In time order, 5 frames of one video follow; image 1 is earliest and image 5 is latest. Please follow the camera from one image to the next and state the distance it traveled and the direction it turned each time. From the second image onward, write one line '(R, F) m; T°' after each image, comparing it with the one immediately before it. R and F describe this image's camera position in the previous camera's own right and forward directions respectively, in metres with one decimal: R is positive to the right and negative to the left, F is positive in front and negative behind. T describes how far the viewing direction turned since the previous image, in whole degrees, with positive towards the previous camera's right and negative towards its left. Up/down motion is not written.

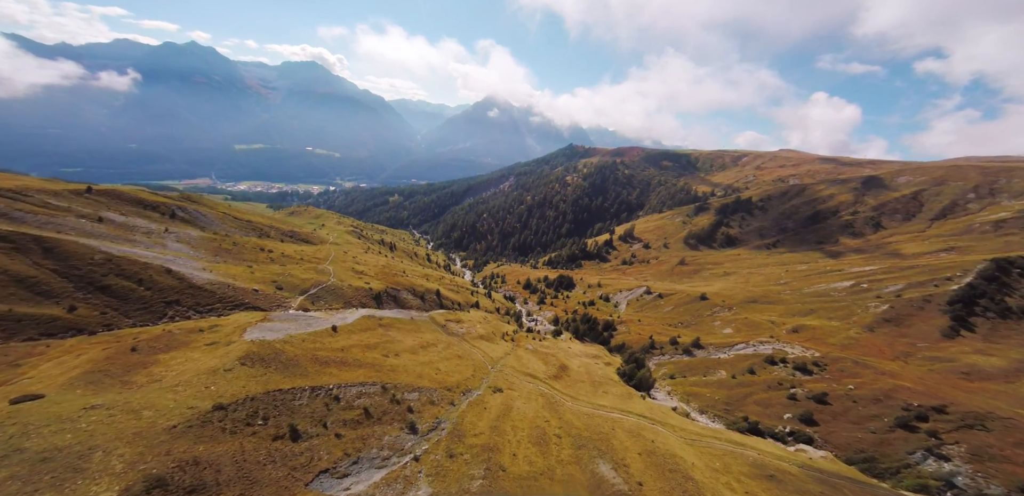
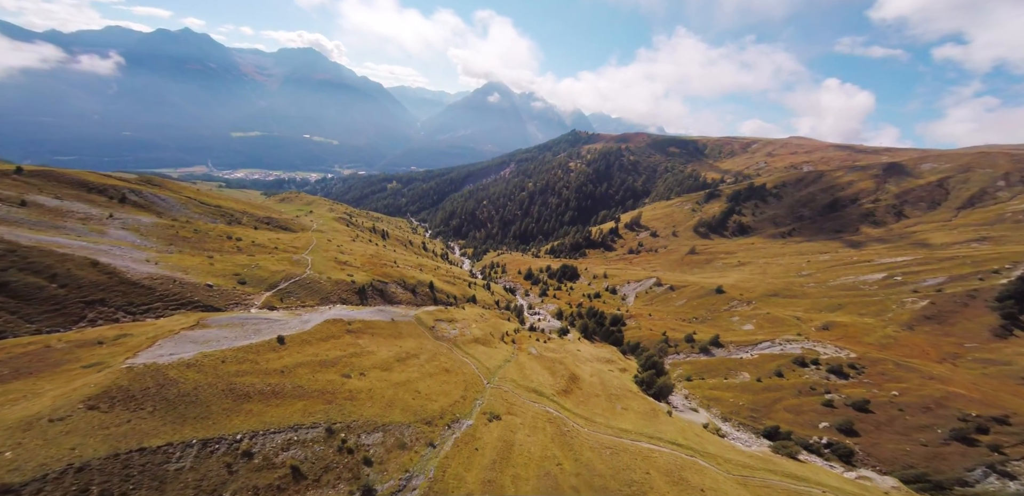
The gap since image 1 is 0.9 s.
(+0.1, +15.0) m; 0°
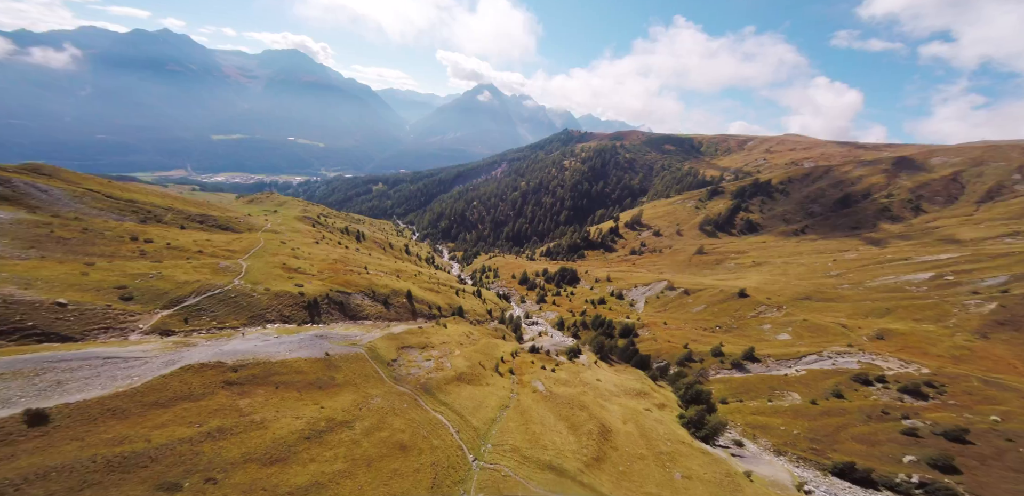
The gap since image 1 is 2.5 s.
(-0.7, +24.6) m; +1°
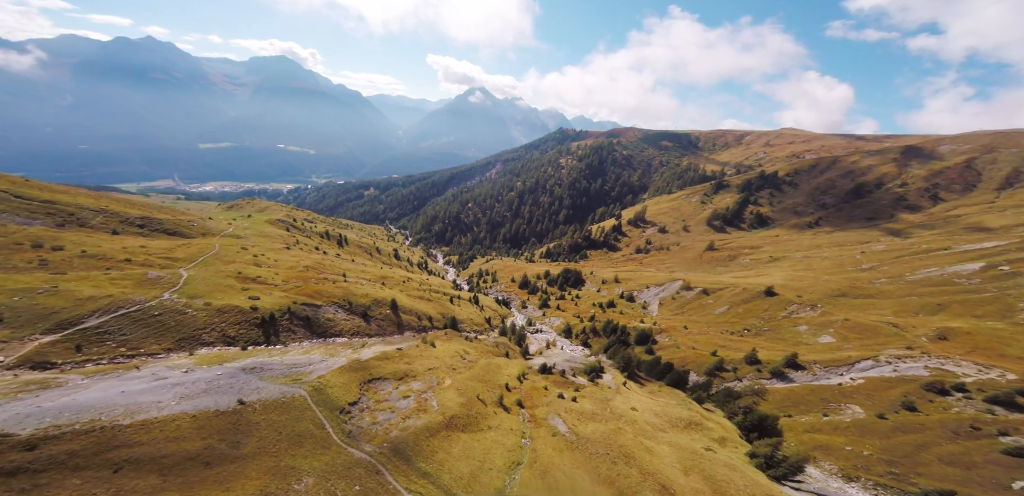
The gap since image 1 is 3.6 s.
(-1.2, +16.8) m; +1°
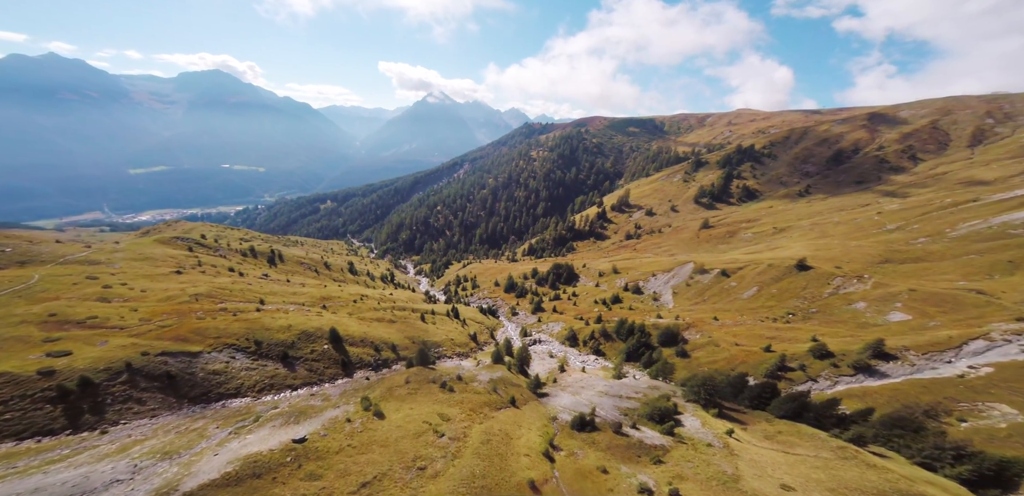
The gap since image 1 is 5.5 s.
(-3.2, +29.5) m; +4°
